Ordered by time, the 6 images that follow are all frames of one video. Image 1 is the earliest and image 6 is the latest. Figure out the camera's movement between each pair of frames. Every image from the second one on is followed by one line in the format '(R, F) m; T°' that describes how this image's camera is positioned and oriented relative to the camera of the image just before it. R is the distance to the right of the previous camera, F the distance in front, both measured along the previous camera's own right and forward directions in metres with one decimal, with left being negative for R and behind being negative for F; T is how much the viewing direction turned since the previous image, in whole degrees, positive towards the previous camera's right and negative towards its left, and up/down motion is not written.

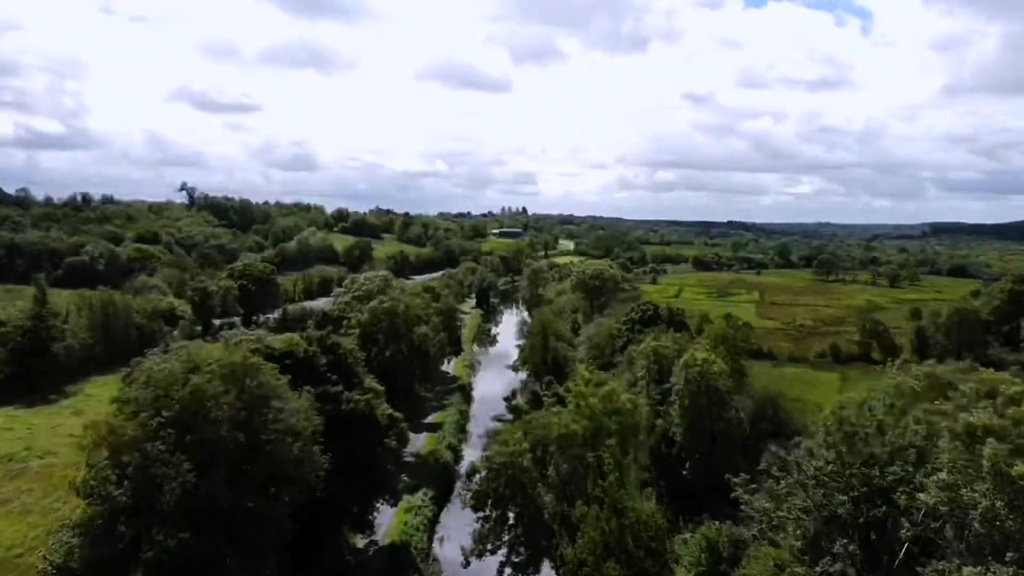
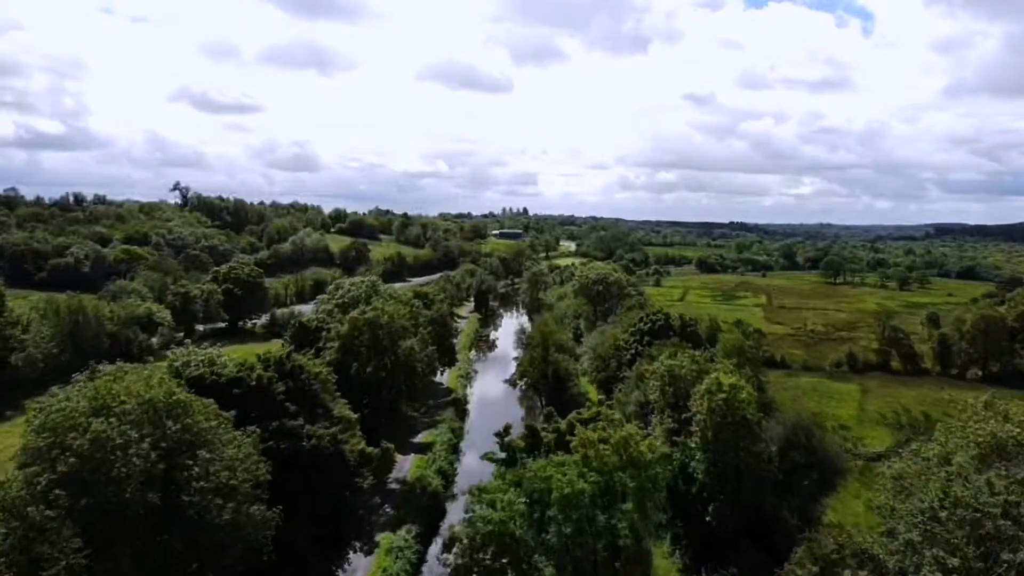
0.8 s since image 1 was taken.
(+0.3, +5.2) m; 0°
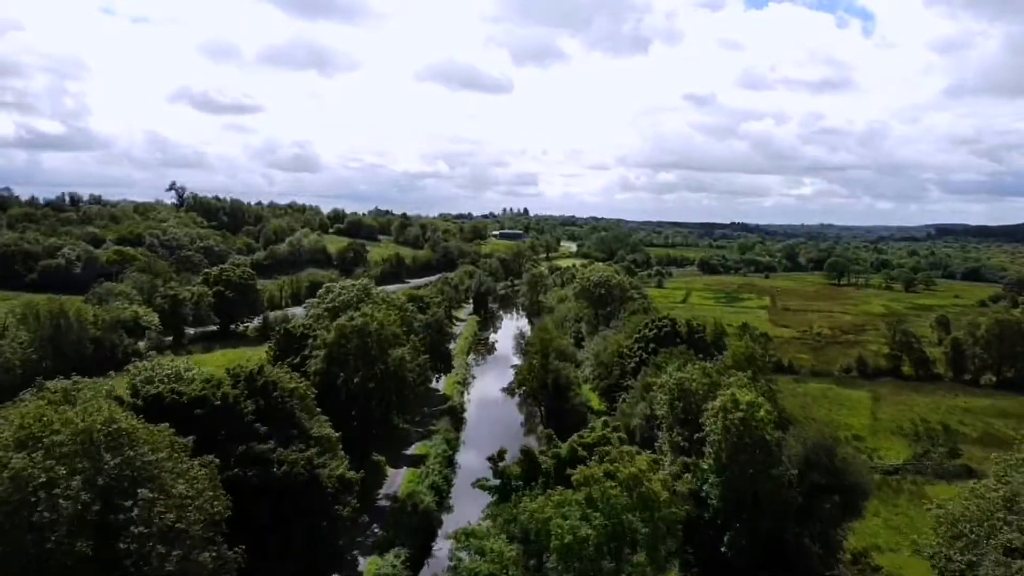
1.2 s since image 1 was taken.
(+0.2, +2.8) m; 0°
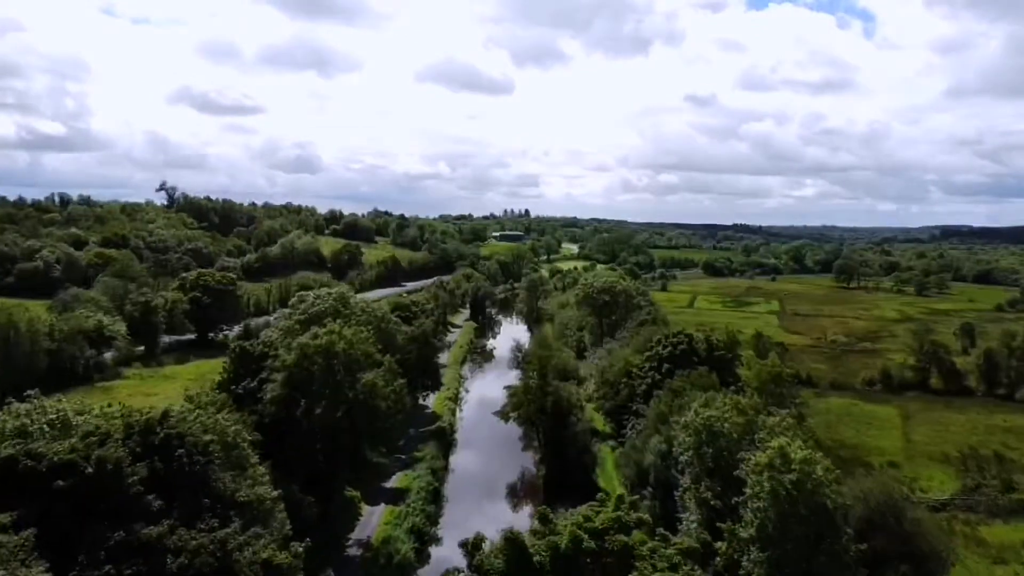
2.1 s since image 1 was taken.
(+0.5, +6.5) m; 0°
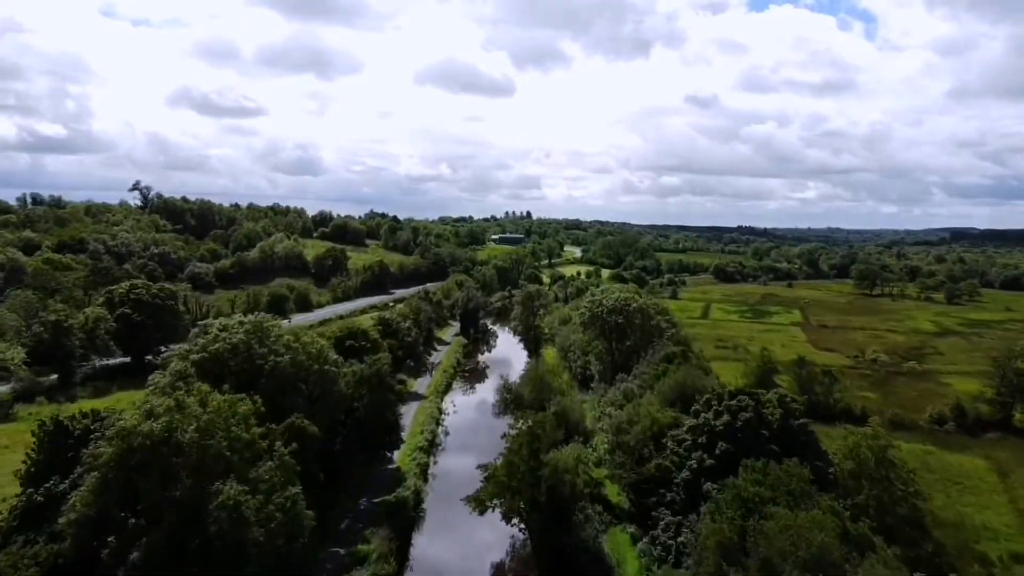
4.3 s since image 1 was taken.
(+1.2, +15.0) m; 0°
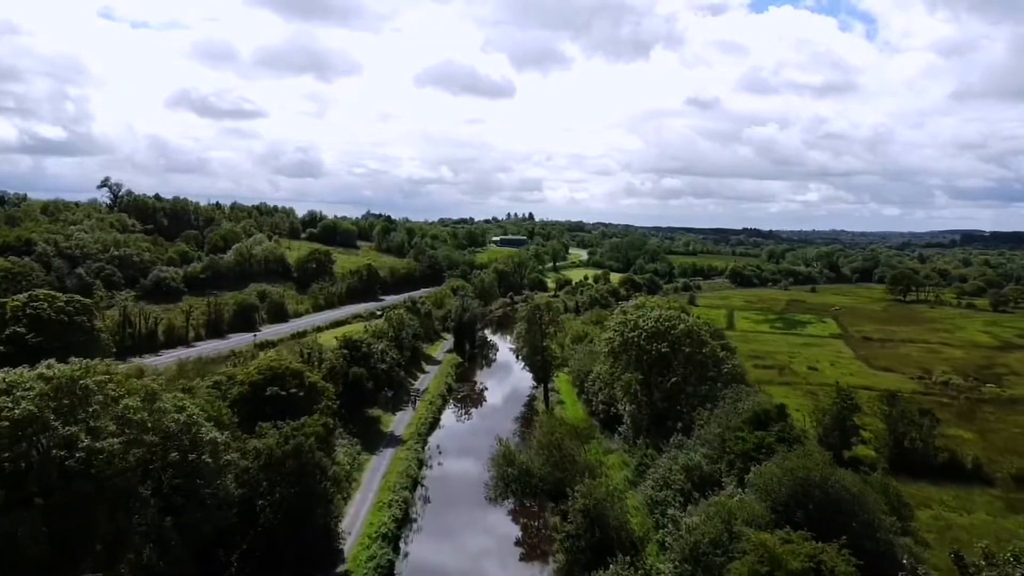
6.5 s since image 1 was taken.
(-0.1, +16.8) m; 0°
